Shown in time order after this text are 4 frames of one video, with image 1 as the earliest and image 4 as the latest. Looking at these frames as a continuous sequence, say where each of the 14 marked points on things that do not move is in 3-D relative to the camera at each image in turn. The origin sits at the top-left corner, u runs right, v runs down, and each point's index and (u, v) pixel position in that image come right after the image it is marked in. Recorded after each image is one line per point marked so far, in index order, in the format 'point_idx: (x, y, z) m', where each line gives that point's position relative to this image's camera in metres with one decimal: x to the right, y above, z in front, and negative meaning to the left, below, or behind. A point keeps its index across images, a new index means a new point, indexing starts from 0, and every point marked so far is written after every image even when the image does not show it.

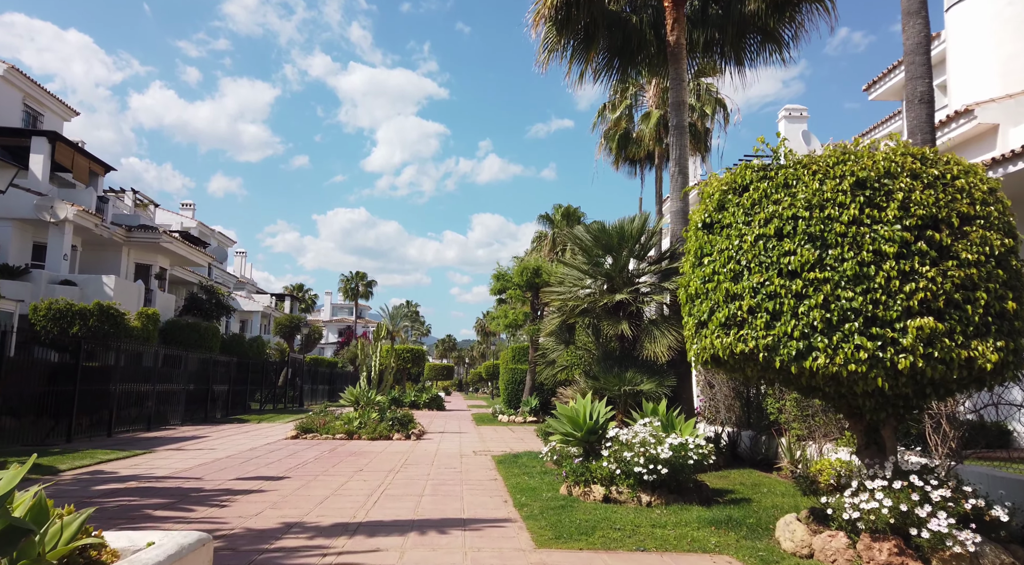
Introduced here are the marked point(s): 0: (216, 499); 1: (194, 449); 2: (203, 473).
0: (-3.7, -2.7, +8.6) m
1: (-6.9, -3.6, +15.2) m
2: (-4.9, -3.0, +11.0) m
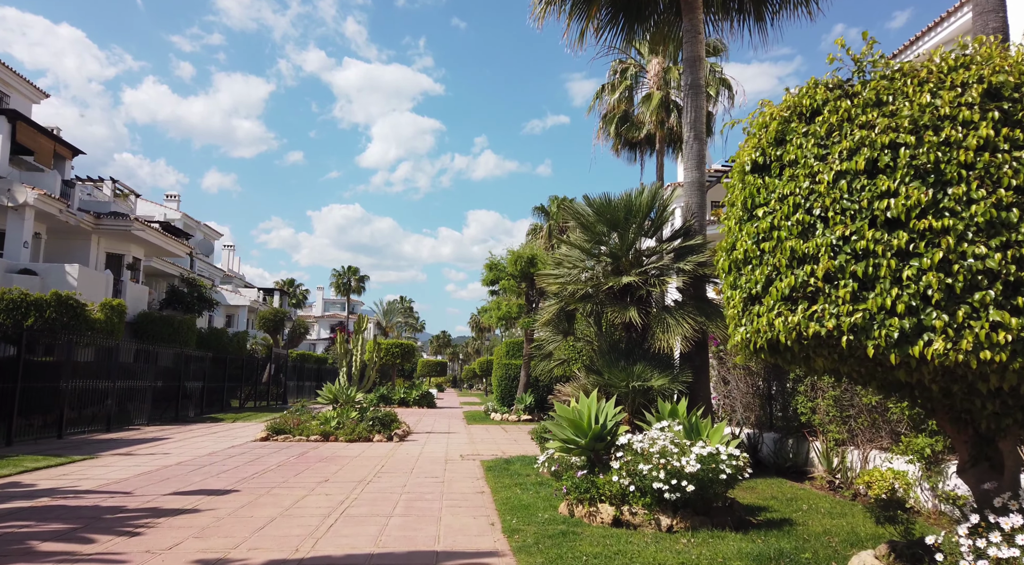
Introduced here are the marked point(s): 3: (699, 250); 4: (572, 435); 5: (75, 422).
0: (-3.8, -2.4, +7.0) m
1: (-7.1, -3.3, +13.5) m
2: (-5.0, -2.7, +9.3) m
3: (+2.8, +0.5, +10.6) m
4: (+0.6, -1.6, +7.2) m
5: (-11.4, -3.7, +18.2) m
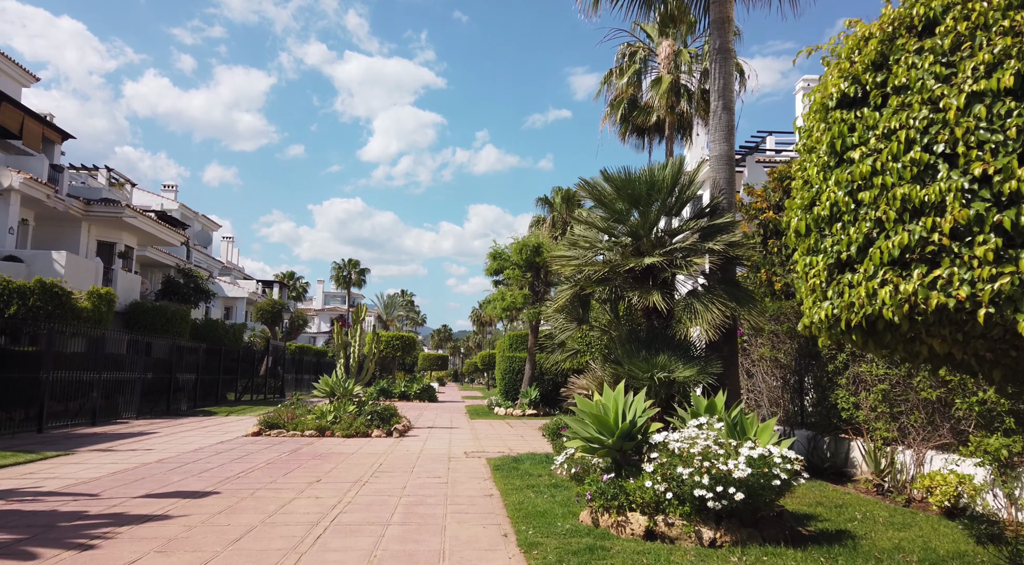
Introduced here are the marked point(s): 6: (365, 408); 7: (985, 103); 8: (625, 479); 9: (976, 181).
0: (-3.7, -2.2, +6.0) m
1: (-6.9, -3.0, +12.5) m
2: (-4.9, -2.5, +8.4) m
3: (+3.0, +0.7, +9.6) m
4: (+0.8, -1.4, +6.3) m
5: (-11.3, -3.3, +17.3) m
6: (-3.6, -3.1, +17.1) m
7: (+2.1, +0.8, +3.2) m
8: (+1.0, -1.8, +6.2) m
9: (+2.1, +0.4, +3.1) m
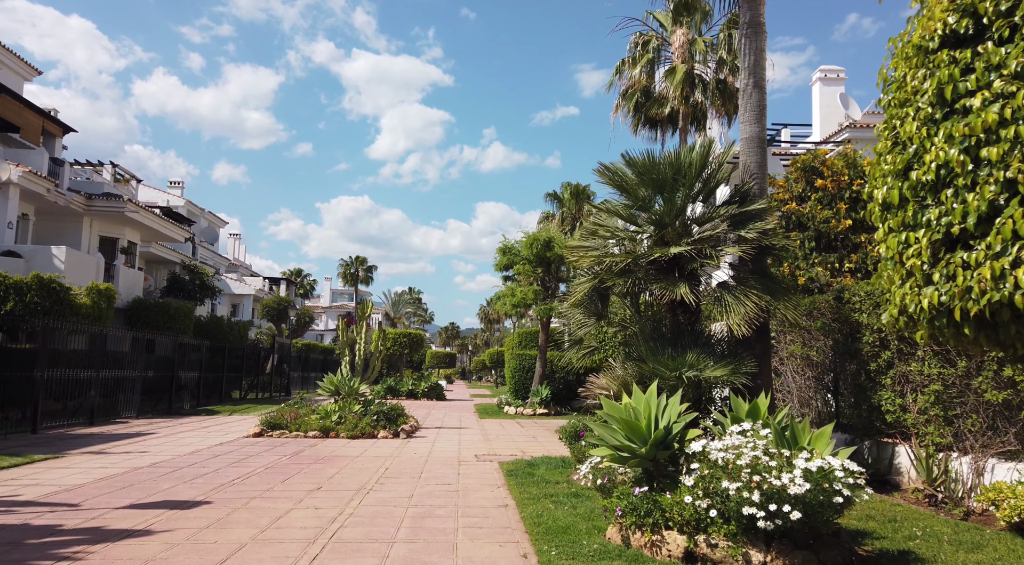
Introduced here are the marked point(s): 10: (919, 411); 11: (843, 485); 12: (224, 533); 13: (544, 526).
0: (-3.5, -2.1, +5.4) m
1: (-6.7, -2.9, +11.9) m
2: (-4.7, -2.4, +7.7) m
3: (+3.2, +0.8, +8.9) m
4: (+0.9, -1.3, +5.6) m
5: (-11.0, -3.2, +16.7) m
6: (-3.3, -3.0, +16.5) m
7: (+2.3, +0.9, +2.4) m
8: (+1.2, -1.7, +5.5) m
9: (+2.2, +0.5, +2.4) m
10: (+4.6, -1.5, +8.0) m
11: (+2.3, -1.4, +4.9) m
12: (-2.5, -2.2, +6.1) m
13: (+0.3, -2.3, +6.5) m
